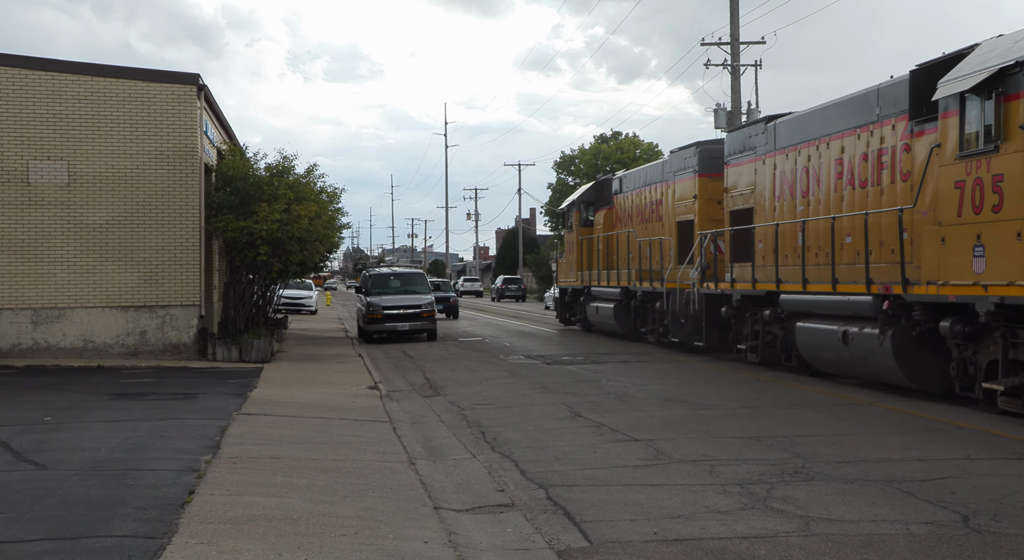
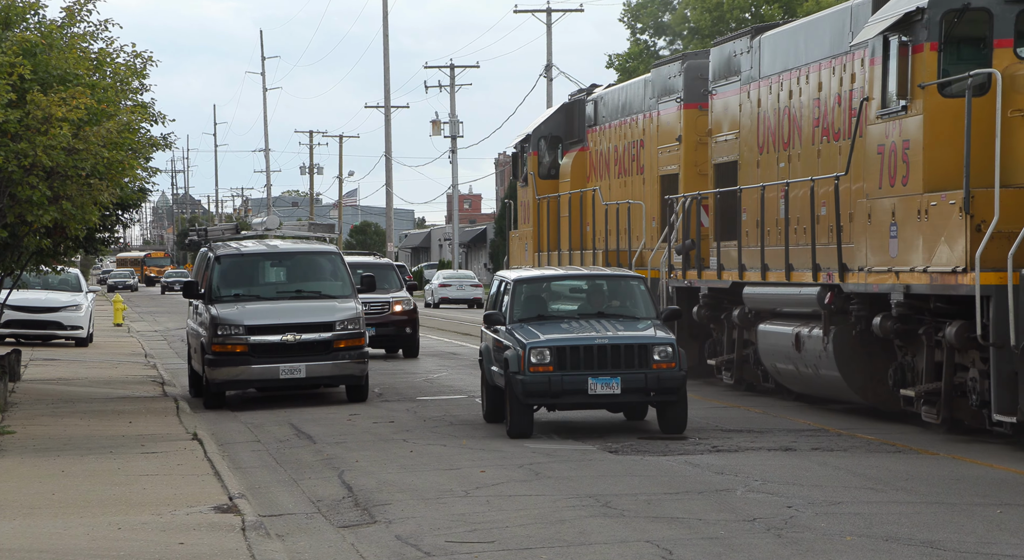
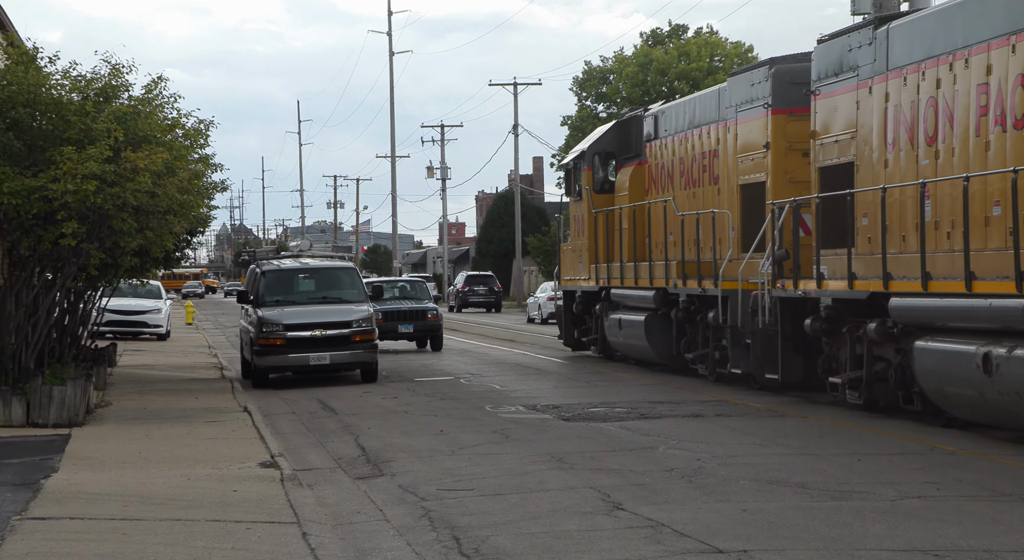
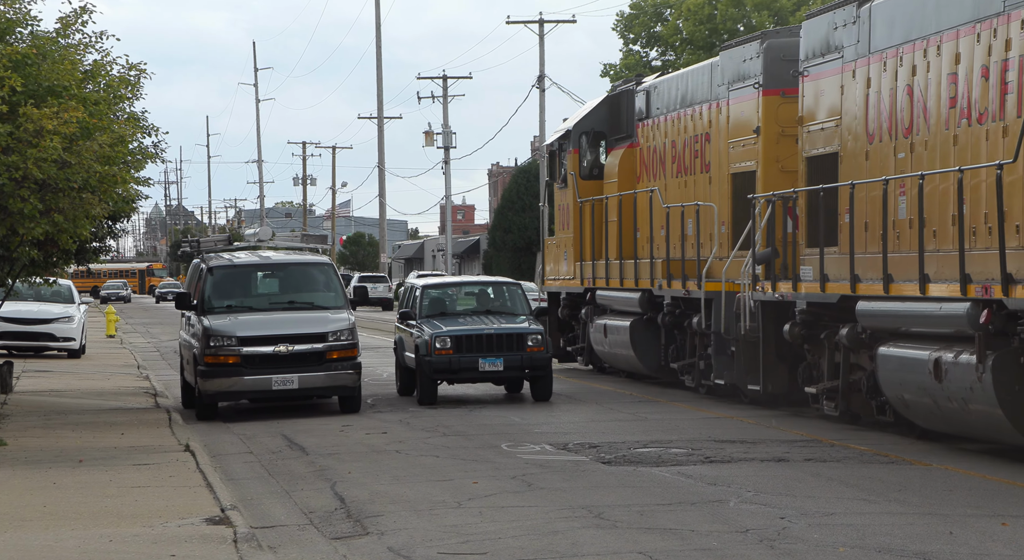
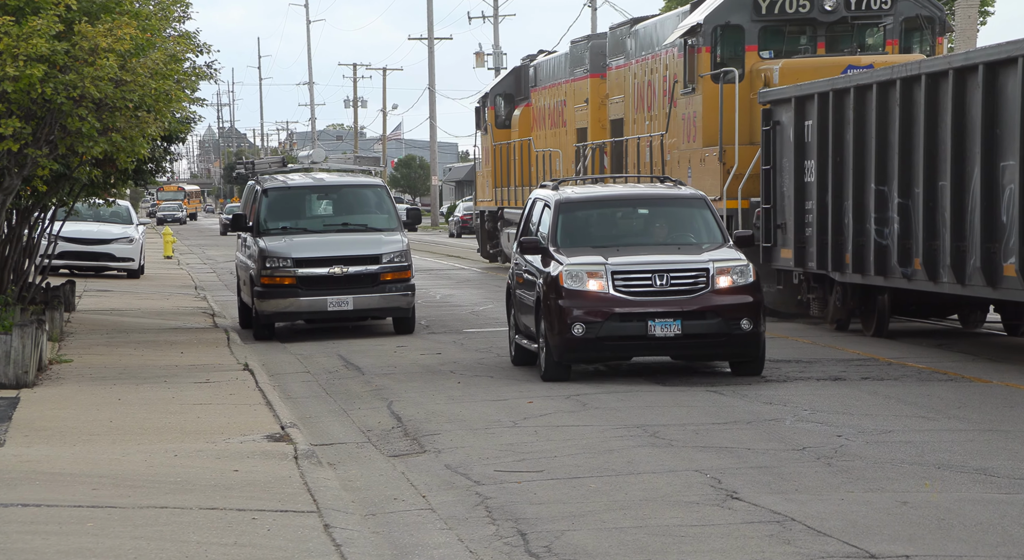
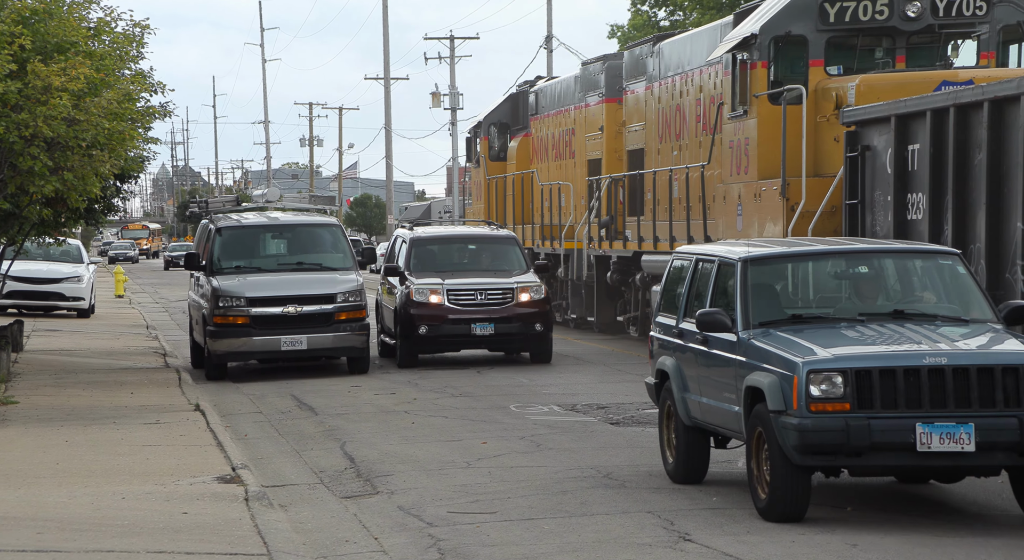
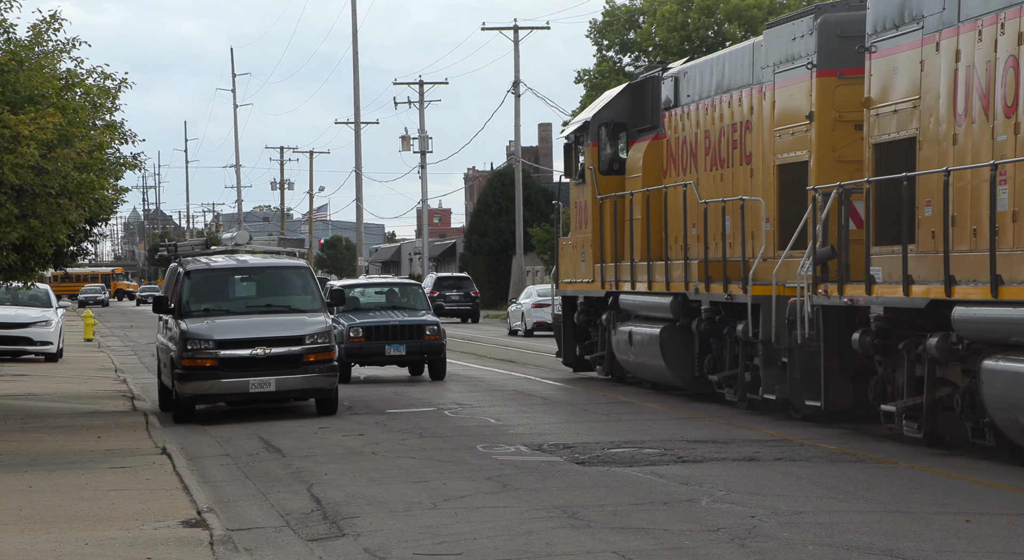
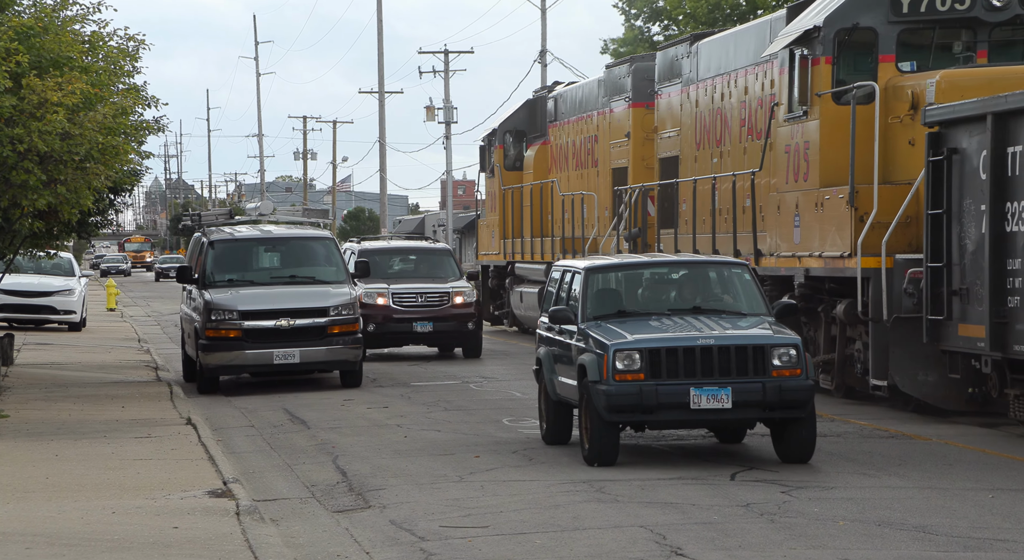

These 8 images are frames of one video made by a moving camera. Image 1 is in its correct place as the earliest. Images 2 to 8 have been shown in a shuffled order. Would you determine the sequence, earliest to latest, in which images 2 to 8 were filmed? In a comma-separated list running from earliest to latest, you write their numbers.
3, 7, 4, 2, 8, 6, 5
